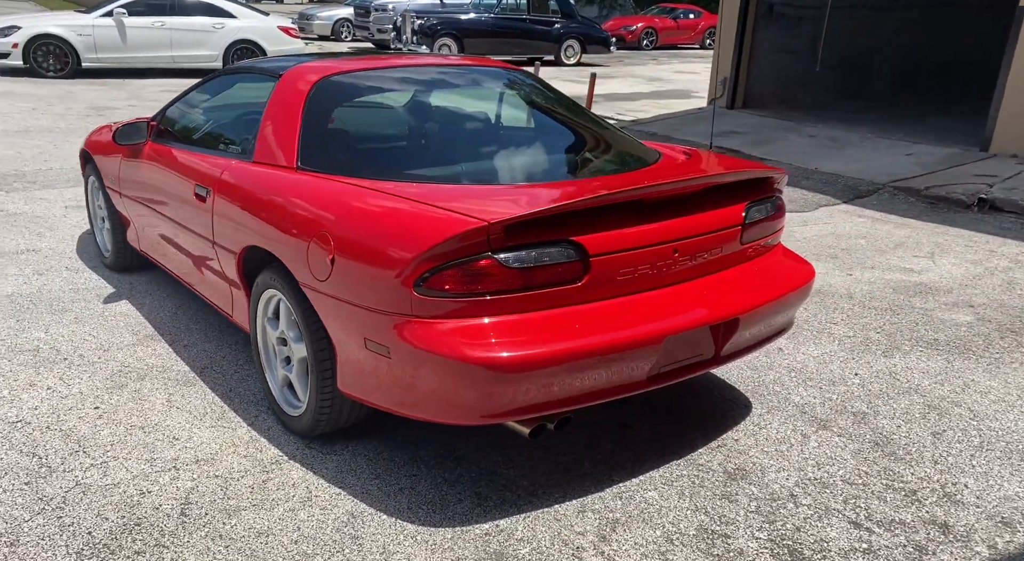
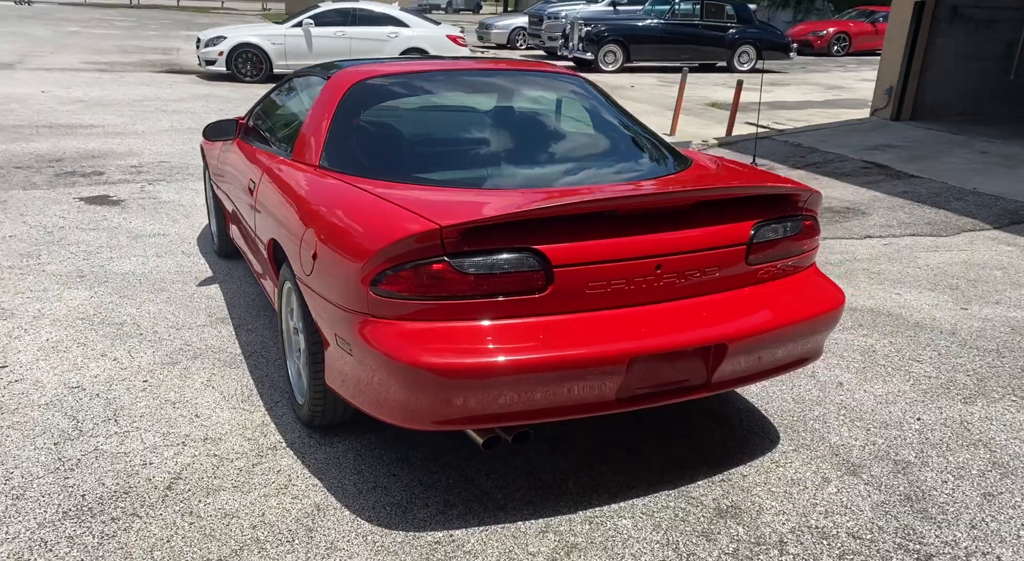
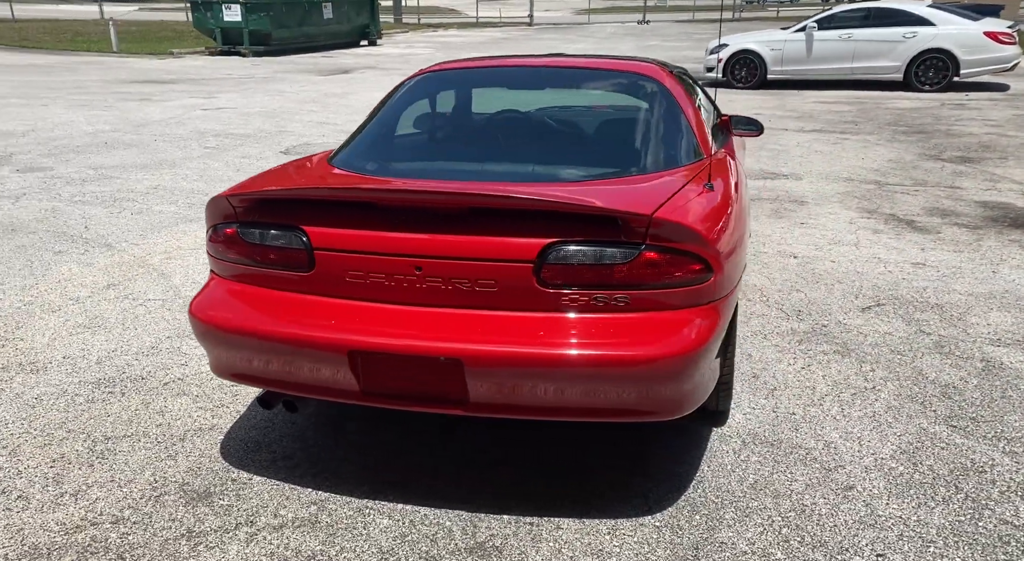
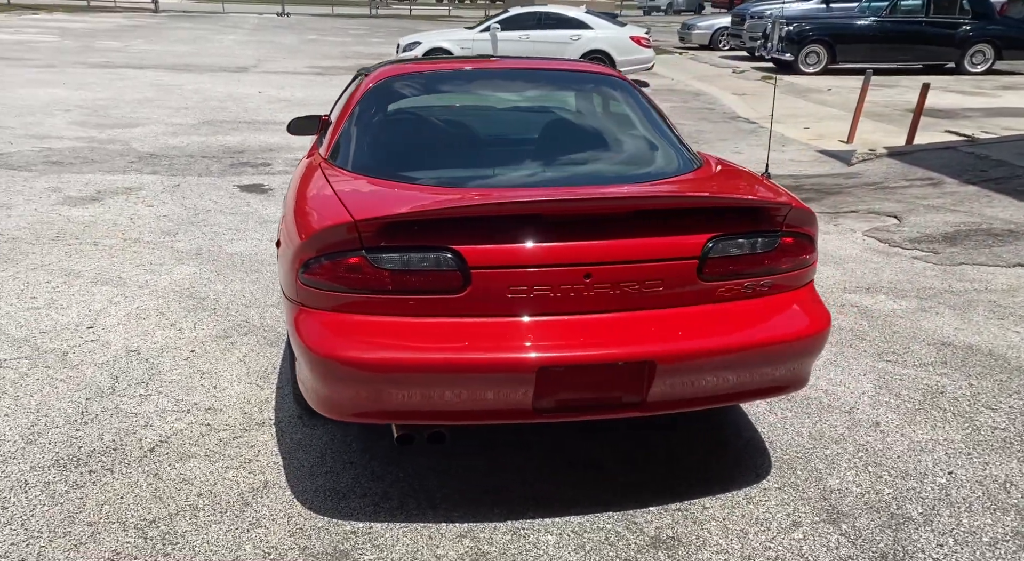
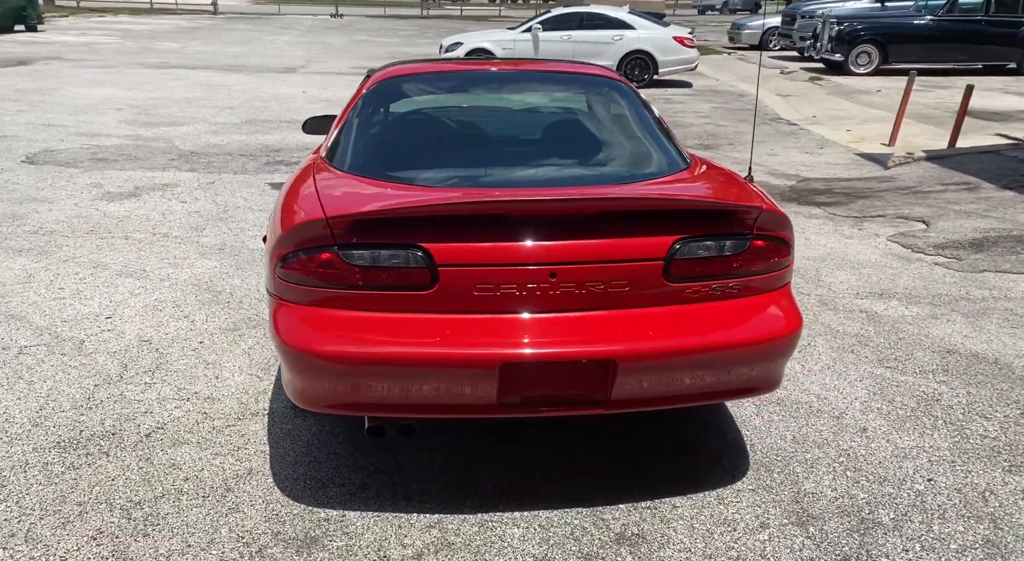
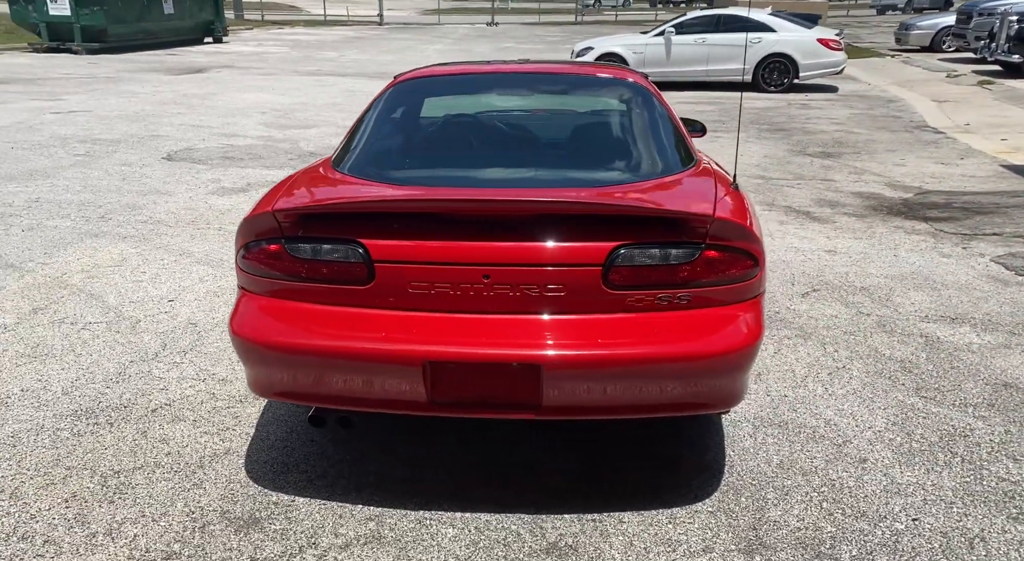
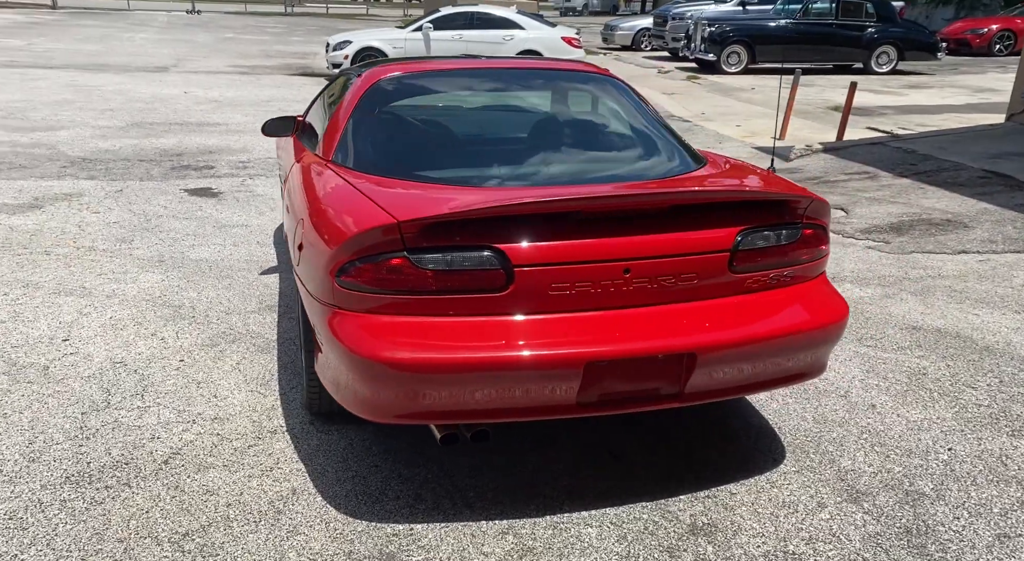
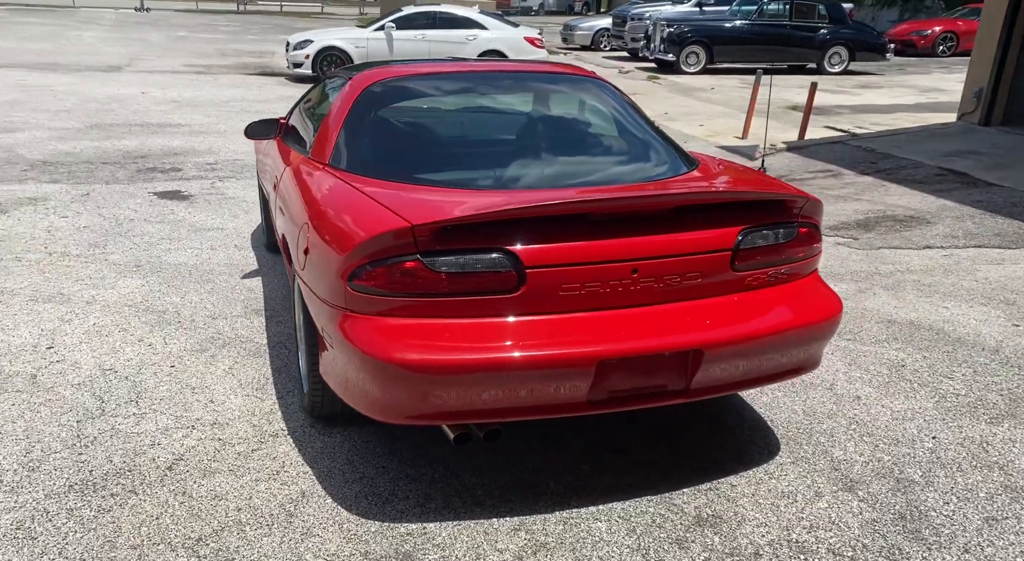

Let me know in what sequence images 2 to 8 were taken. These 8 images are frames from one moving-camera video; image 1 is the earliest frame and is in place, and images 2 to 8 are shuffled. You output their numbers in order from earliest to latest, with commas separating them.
2, 8, 7, 4, 5, 6, 3
